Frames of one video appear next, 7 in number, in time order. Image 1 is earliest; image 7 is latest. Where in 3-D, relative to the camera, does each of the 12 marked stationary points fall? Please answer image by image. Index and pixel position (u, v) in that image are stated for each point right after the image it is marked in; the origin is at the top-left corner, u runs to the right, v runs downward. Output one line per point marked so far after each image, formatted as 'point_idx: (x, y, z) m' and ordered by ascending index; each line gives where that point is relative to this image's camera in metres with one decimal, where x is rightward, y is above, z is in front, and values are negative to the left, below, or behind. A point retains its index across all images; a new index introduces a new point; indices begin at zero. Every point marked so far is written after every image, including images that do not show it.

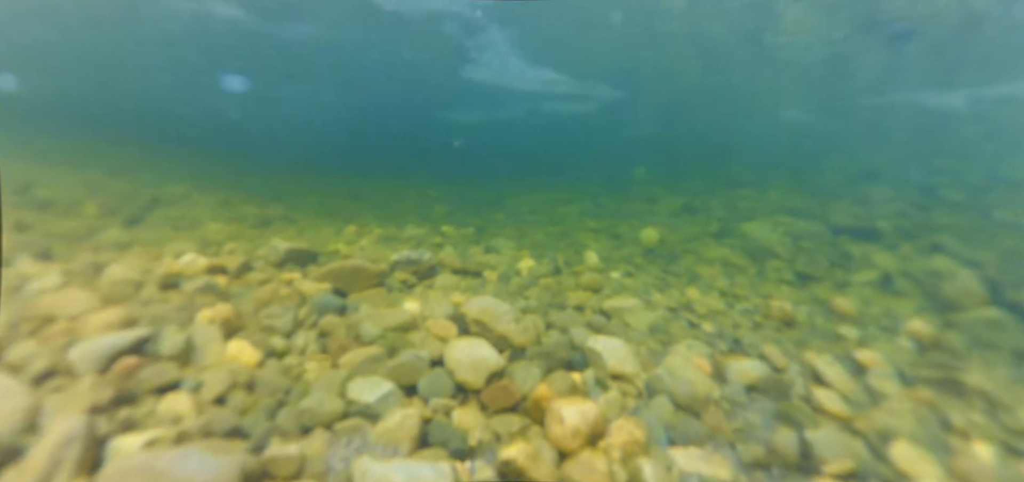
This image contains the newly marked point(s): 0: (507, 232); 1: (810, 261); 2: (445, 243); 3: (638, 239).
0: (-0.1, +0.1, +6.5) m
1: (+3.6, -0.3, +5.4) m
2: (-0.8, 0.0, +5.0) m
3: (+1.8, 0.0, +6.5) m
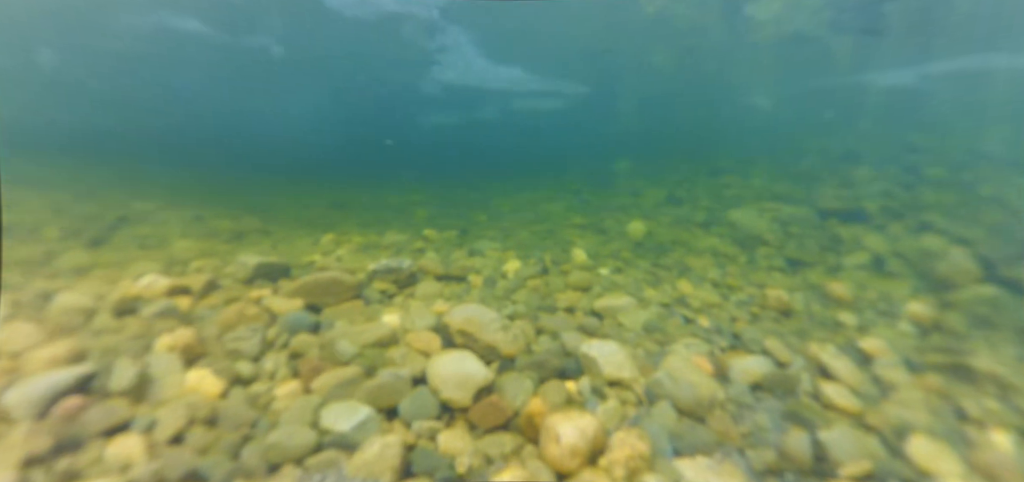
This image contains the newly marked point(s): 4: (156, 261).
0: (-0.3, +0.1, +6.3) m
1: (+3.5, -0.1, +5.4) m
2: (-0.9, -0.1, +4.8) m
3: (+1.6, +0.1, +6.4) m
4: (-3.3, -0.2, +4.1) m
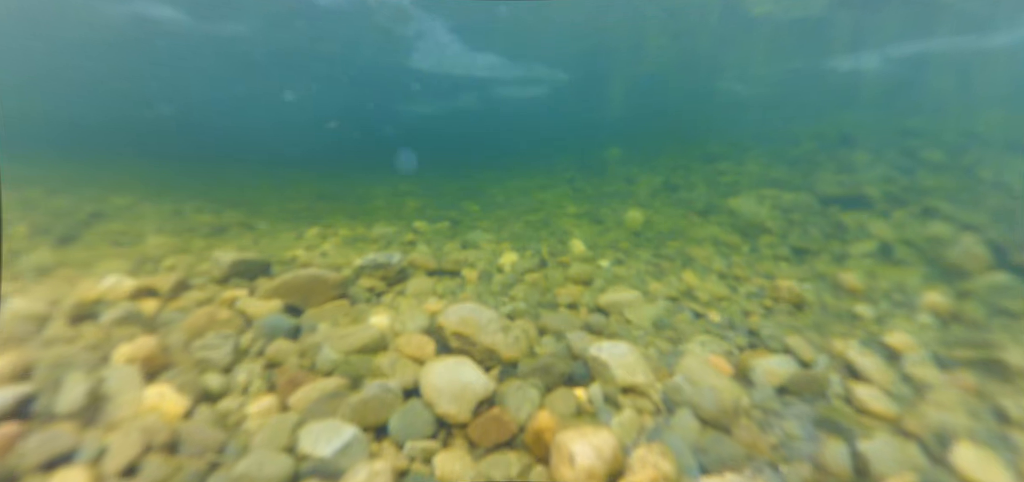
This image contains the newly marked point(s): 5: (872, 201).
0: (-0.4, +0.2, +6.1) m
1: (+3.4, +0.1, +5.2) m
2: (-1.0, 0.0, +4.5) m
3: (+1.5, +0.3, +6.2) m
4: (-3.3, -0.1, +3.8) m
5: (+4.8, +0.5, +6.0) m
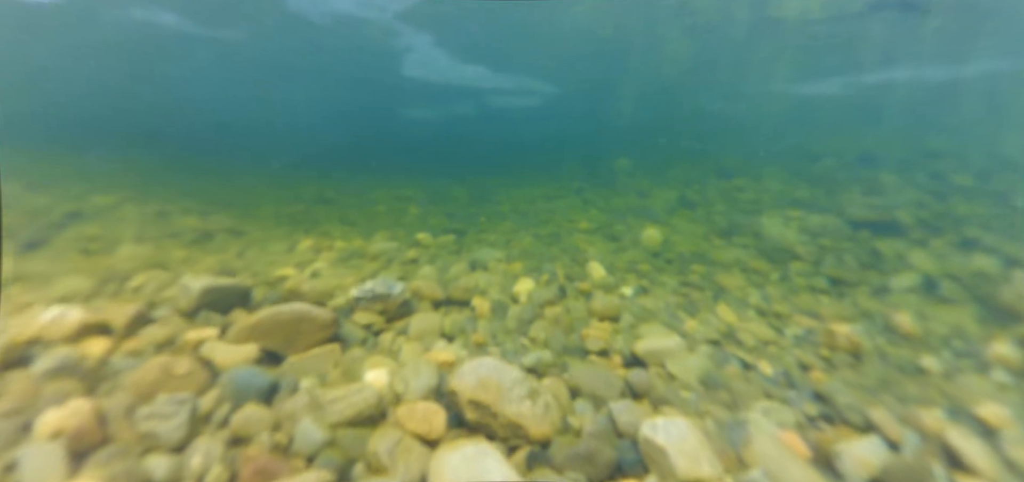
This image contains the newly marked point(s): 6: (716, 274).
0: (-0.3, 0.0, +5.6) m
1: (+3.5, -0.2, +4.8) m
2: (-0.8, -0.2, +4.1) m
3: (+1.6, 0.0, +5.8) m
4: (-3.2, -0.2, +3.4) m
5: (+4.9, +0.2, +5.6) m
6: (+2.1, -0.3, +4.6) m
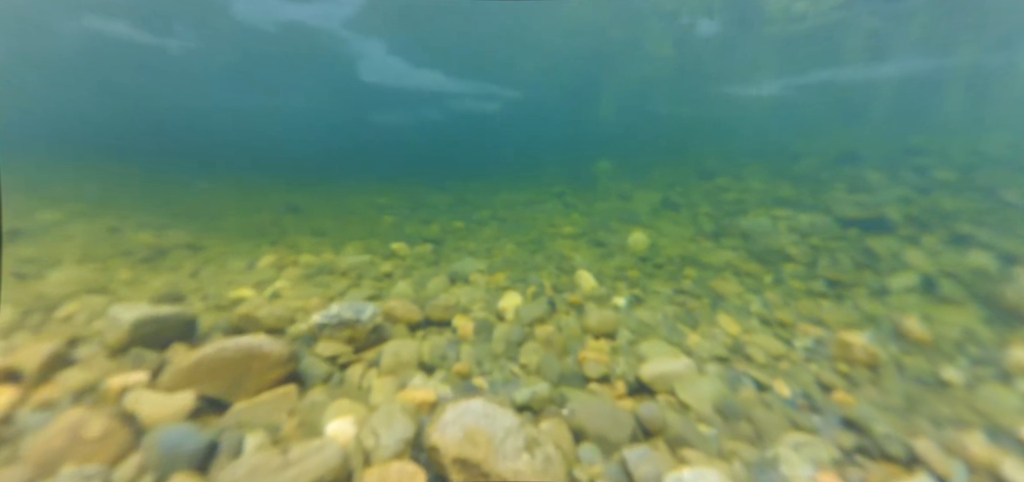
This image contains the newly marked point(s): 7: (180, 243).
0: (-0.5, -0.1, +5.3) m
1: (+3.4, -0.3, +4.7) m
2: (-1.0, -0.3, +3.8) m
3: (+1.4, -0.1, +5.5) m
4: (-3.3, -0.4, +2.9) m
5: (+4.7, +0.2, +5.5) m
6: (+2.0, -0.4, +4.4) m
7: (-3.8, 0.0, +5.1) m
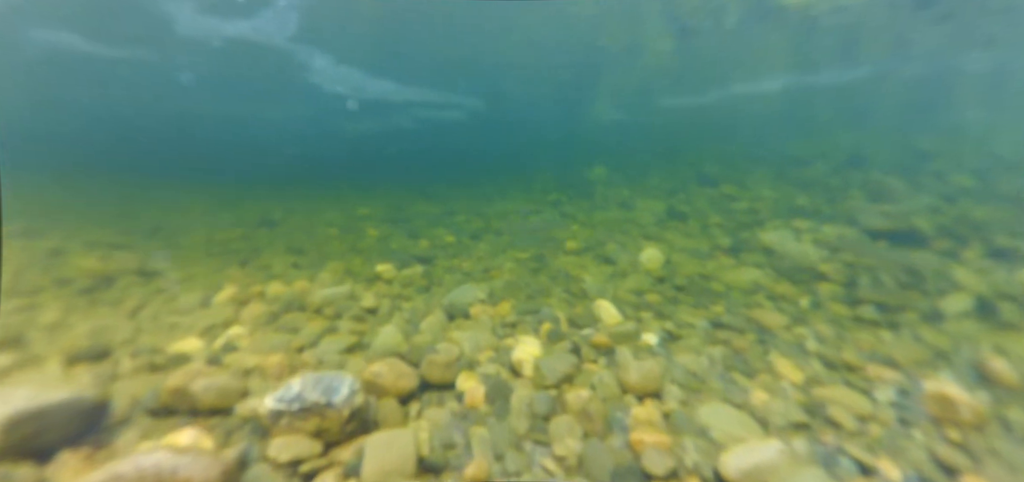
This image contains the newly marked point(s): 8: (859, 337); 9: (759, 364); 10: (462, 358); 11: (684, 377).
0: (-0.5, -0.3, +4.7) m
1: (+3.4, -0.4, +4.2) m
2: (-0.9, -0.5, +3.1) m
3: (+1.4, -0.2, +5.0) m
4: (-3.2, -0.6, +2.2) m
5: (+4.7, 0.0, +5.0) m
6: (+2.0, -0.6, +3.8) m
7: (-3.8, -0.3, +4.4) m
8: (+2.5, -0.7, +3.3) m
9: (+1.5, -0.7, +2.7) m
10: (-0.3, -0.6, +2.3) m
11: (+0.9, -0.7, +2.4) m
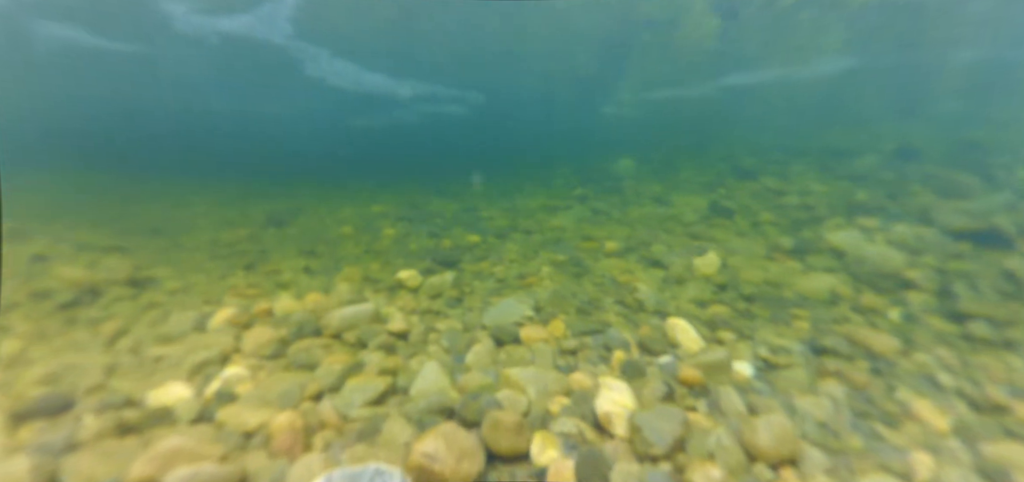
0: (-0.1, -0.3, +4.1) m
1: (+3.8, -0.4, +3.6) m
2: (-0.6, -0.5, +2.6) m
3: (+1.8, -0.3, +4.4) m
4: (-2.8, -0.7, +1.7) m
5: (+5.1, 0.0, +4.4) m
6: (+2.4, -0.6, +3.3) m
7: (-3.4, -0.3, +3.8) m
8: (+2.9, -0.7, +2.7) m
9: (+1.8, -0.8, +2.1) m
10: (+0.1, -0.7, +1.8) m
11: (+1.2, -0.8, +1.8) m
